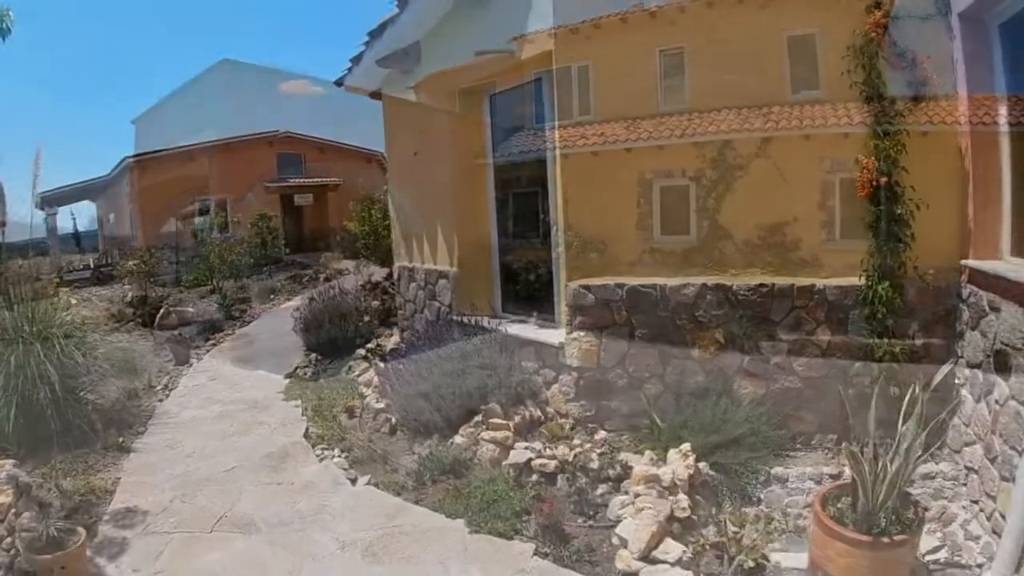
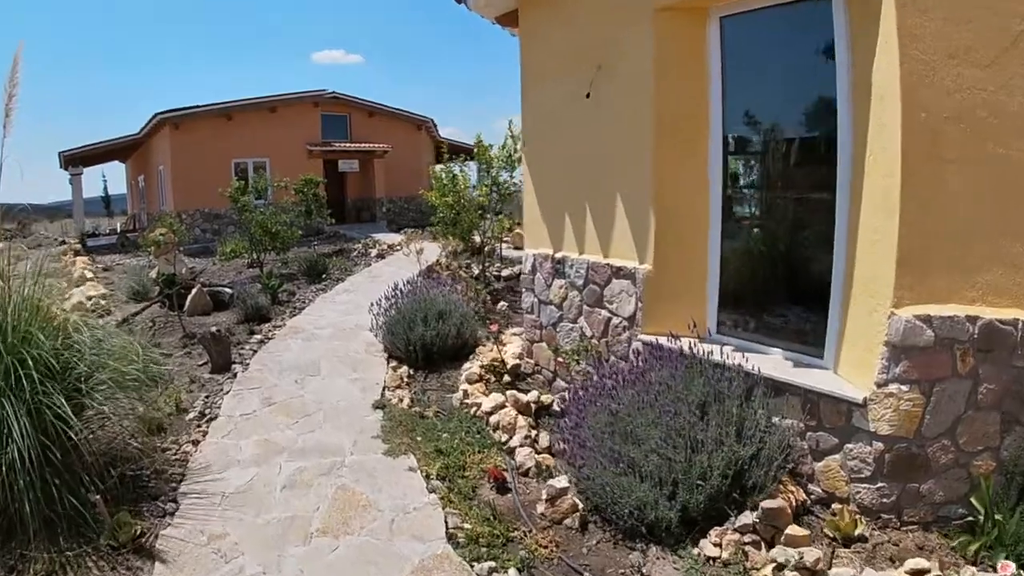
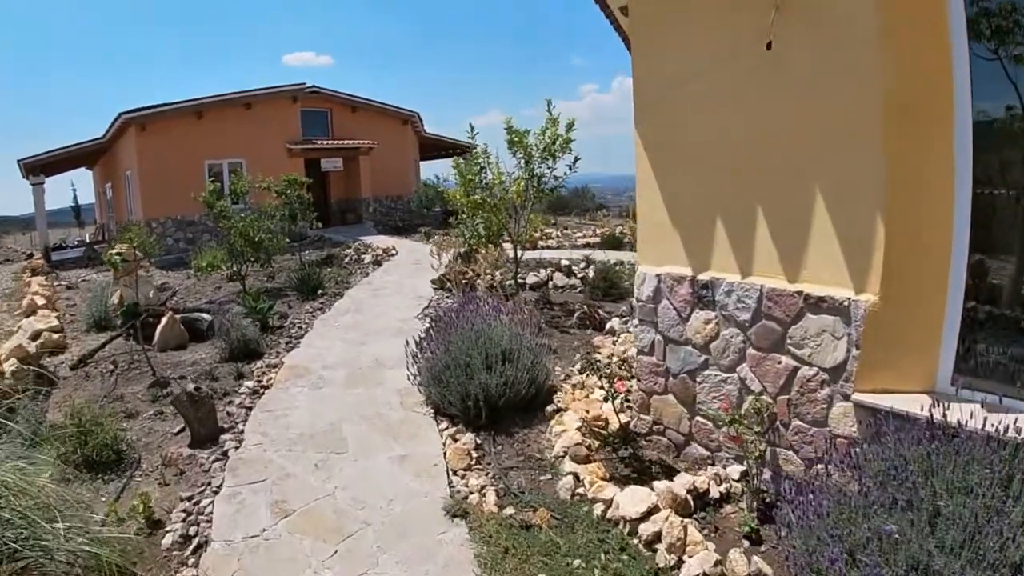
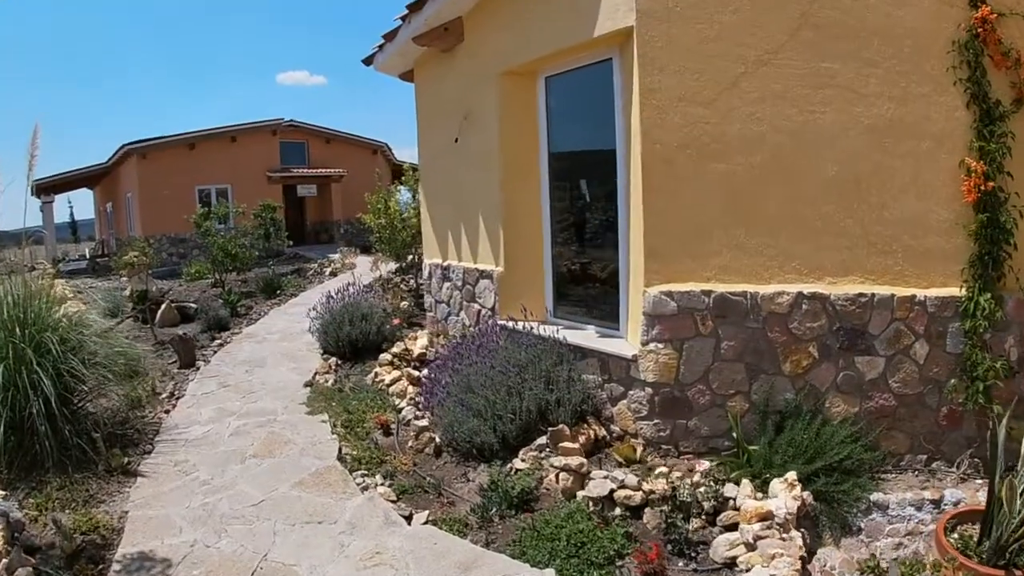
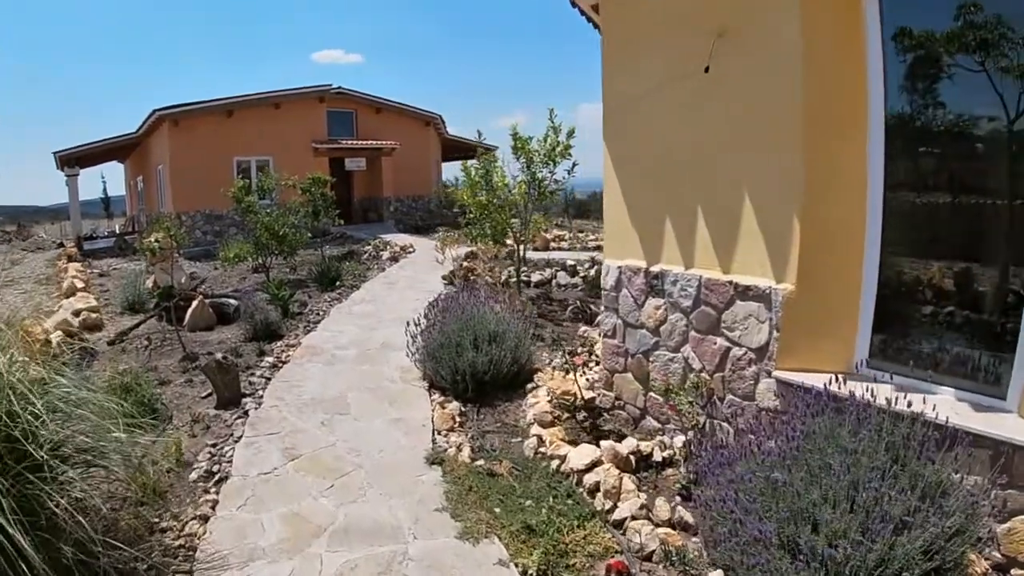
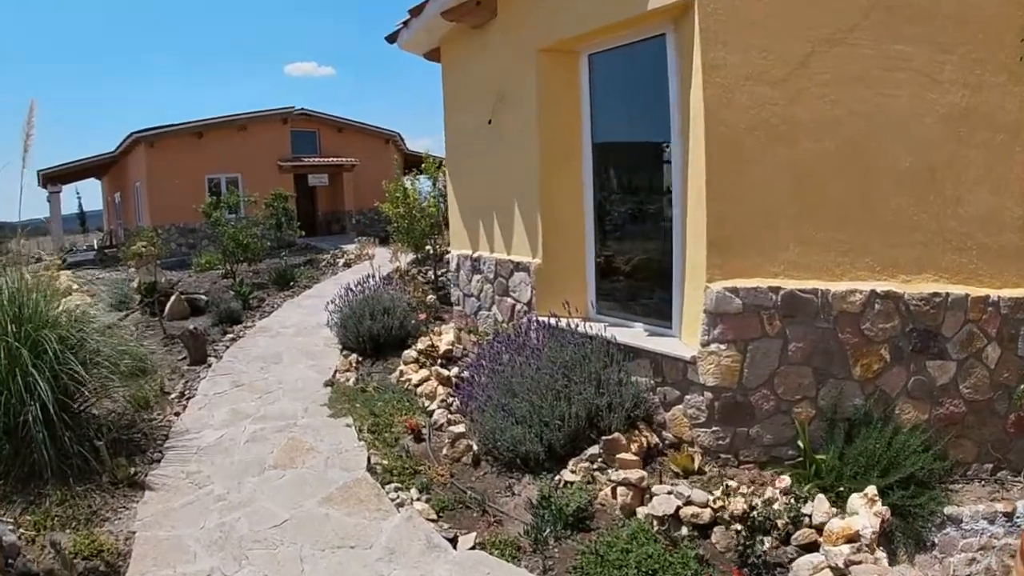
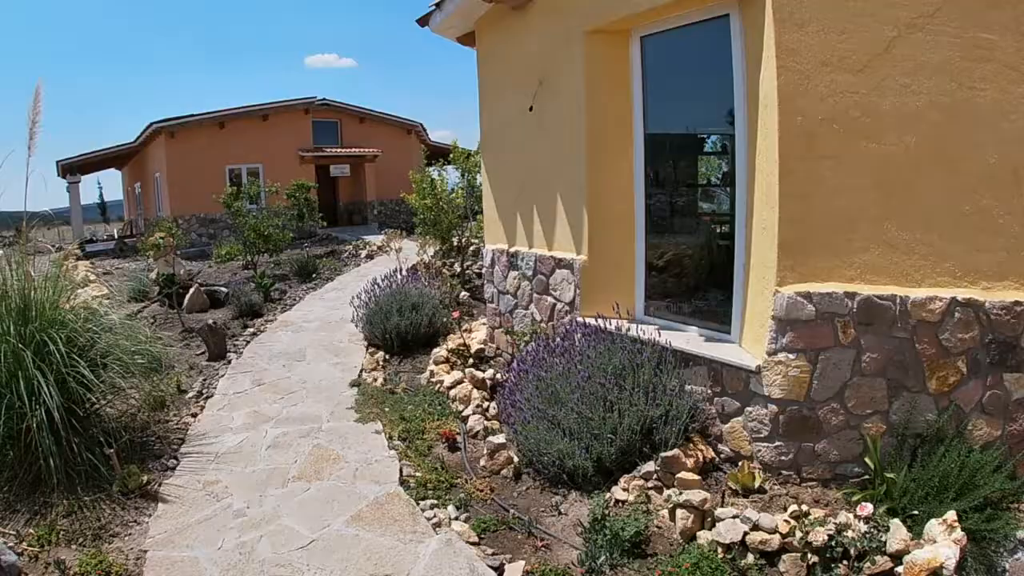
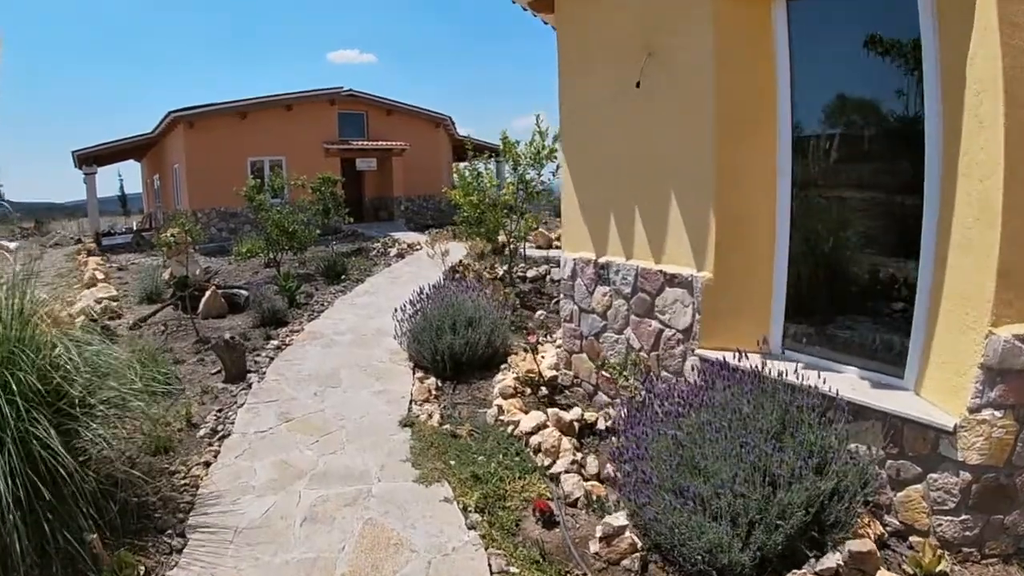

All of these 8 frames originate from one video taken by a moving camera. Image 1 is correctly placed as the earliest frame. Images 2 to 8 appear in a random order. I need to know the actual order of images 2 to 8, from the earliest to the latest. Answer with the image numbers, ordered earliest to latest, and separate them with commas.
4, 6, 7, 2, 8, 5, 3
